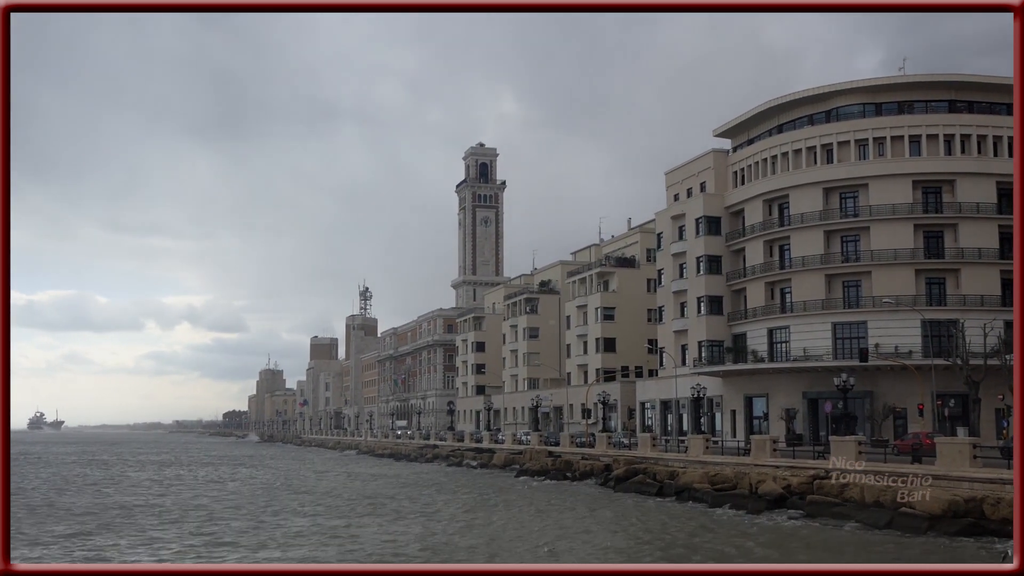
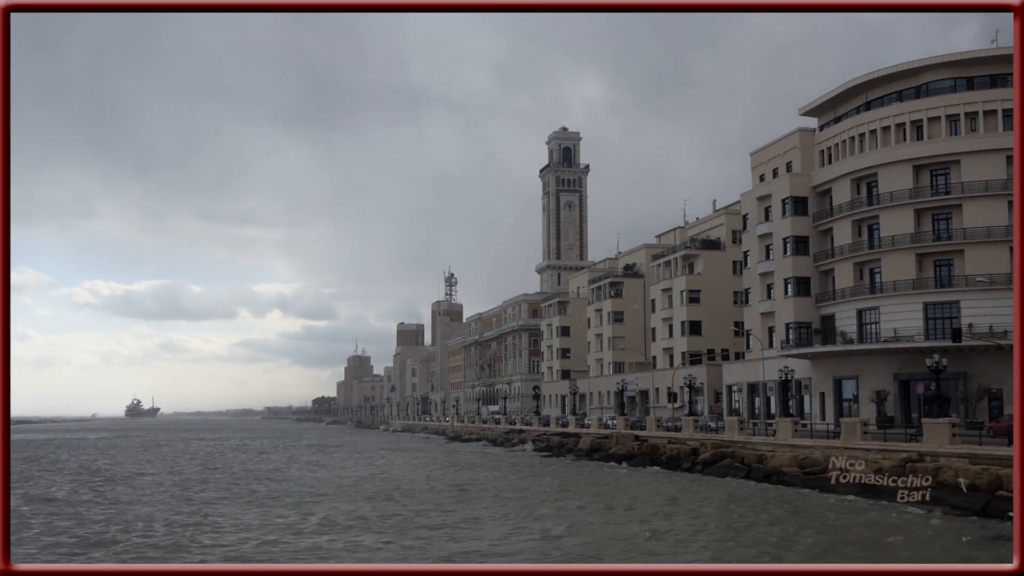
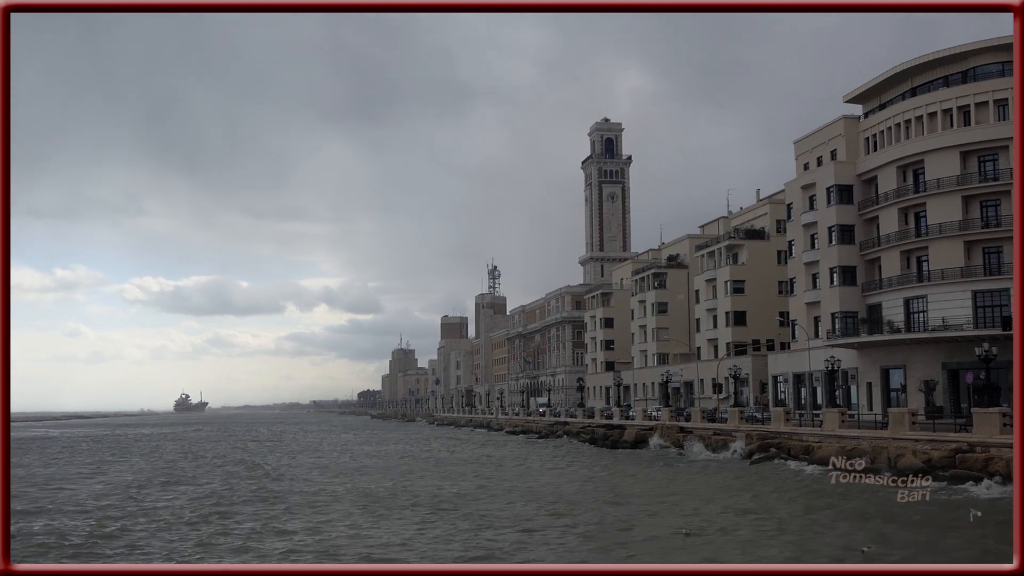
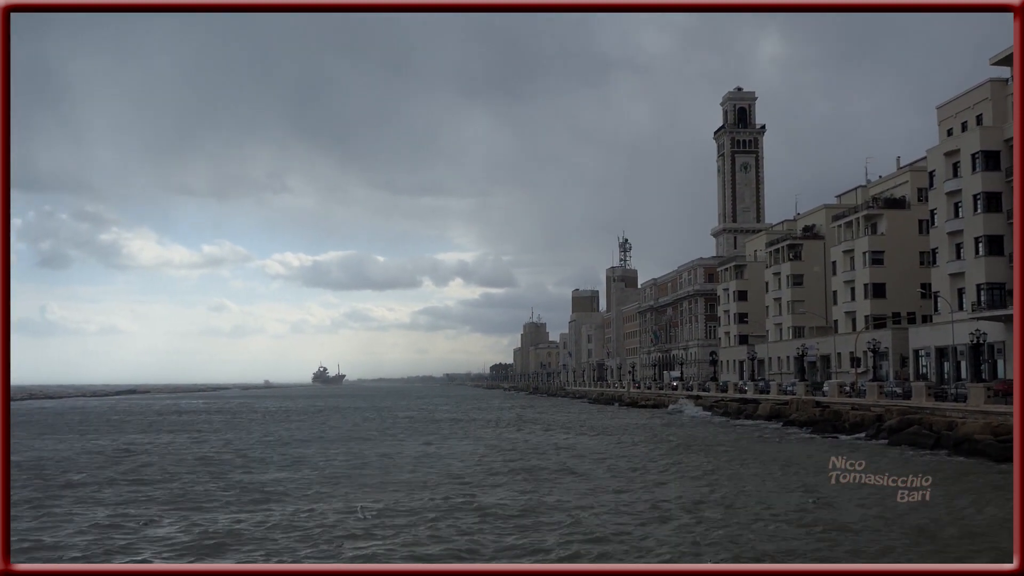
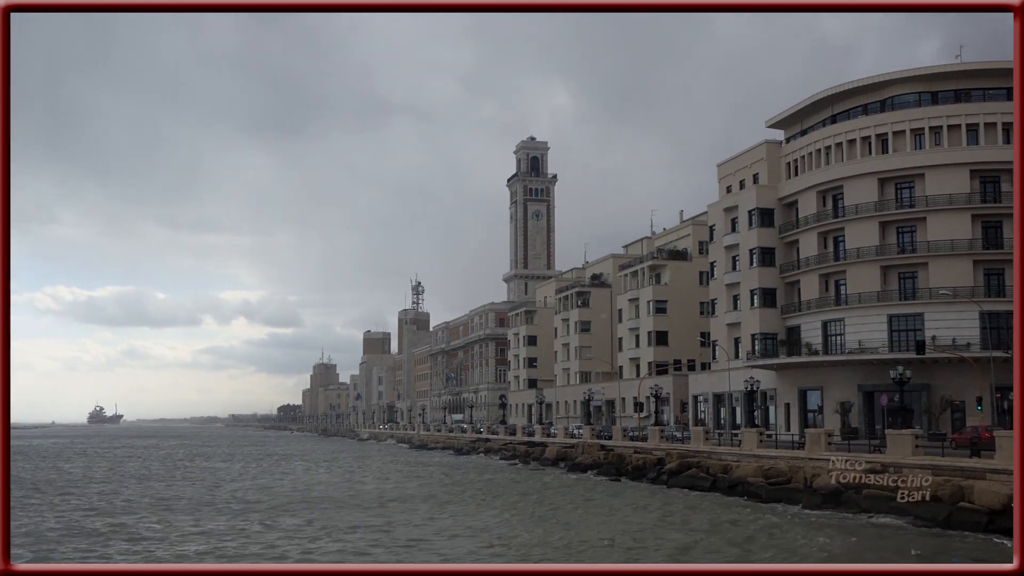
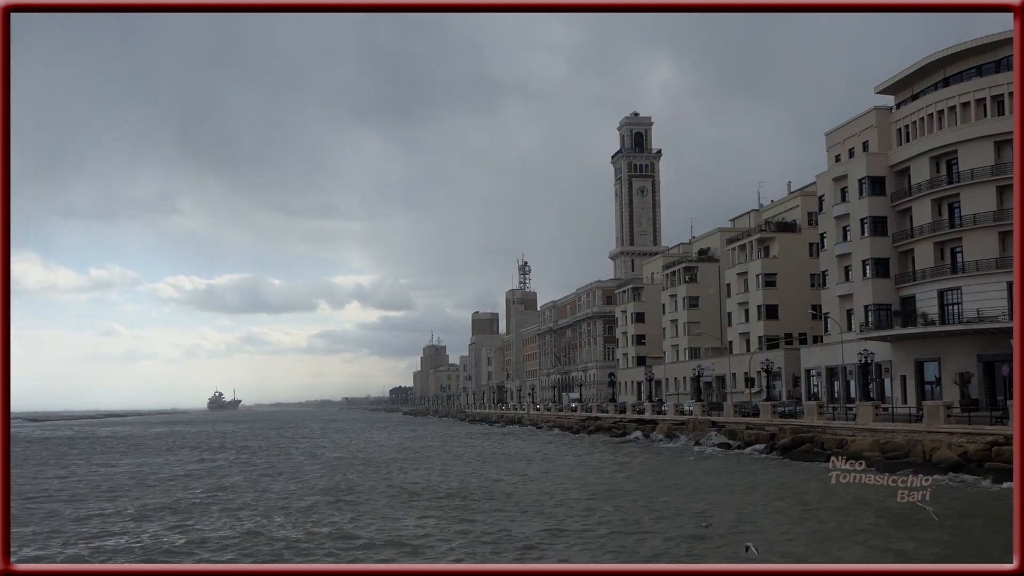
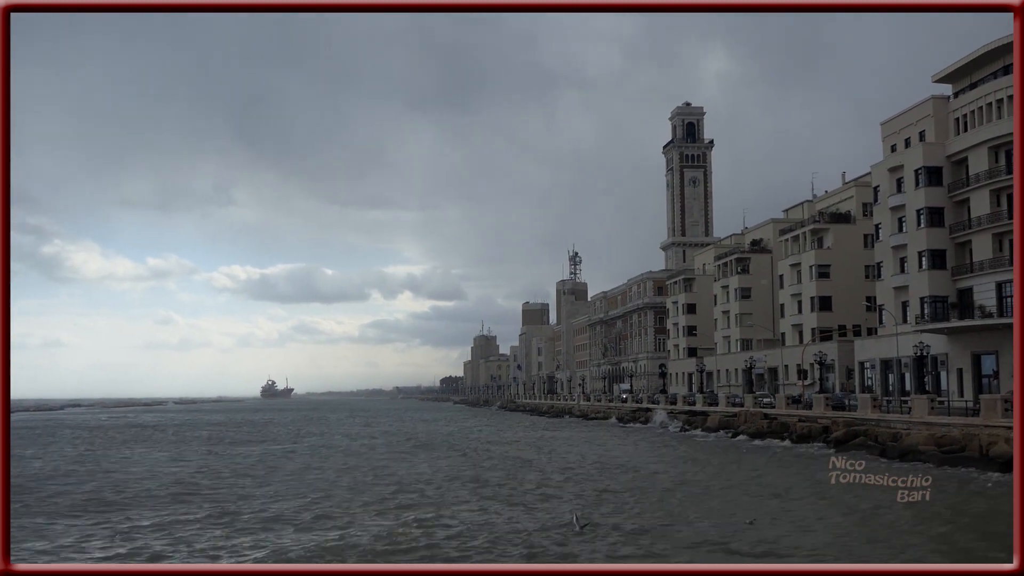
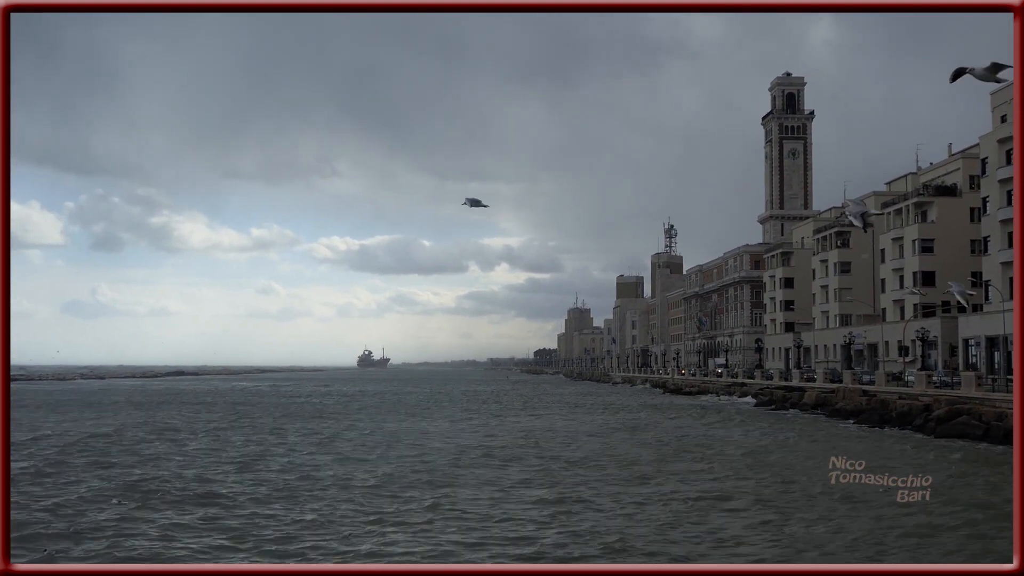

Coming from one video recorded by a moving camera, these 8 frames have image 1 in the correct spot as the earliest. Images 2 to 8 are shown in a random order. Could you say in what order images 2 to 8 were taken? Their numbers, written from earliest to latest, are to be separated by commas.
5, 2, 3, 6, 7, 4, 8
